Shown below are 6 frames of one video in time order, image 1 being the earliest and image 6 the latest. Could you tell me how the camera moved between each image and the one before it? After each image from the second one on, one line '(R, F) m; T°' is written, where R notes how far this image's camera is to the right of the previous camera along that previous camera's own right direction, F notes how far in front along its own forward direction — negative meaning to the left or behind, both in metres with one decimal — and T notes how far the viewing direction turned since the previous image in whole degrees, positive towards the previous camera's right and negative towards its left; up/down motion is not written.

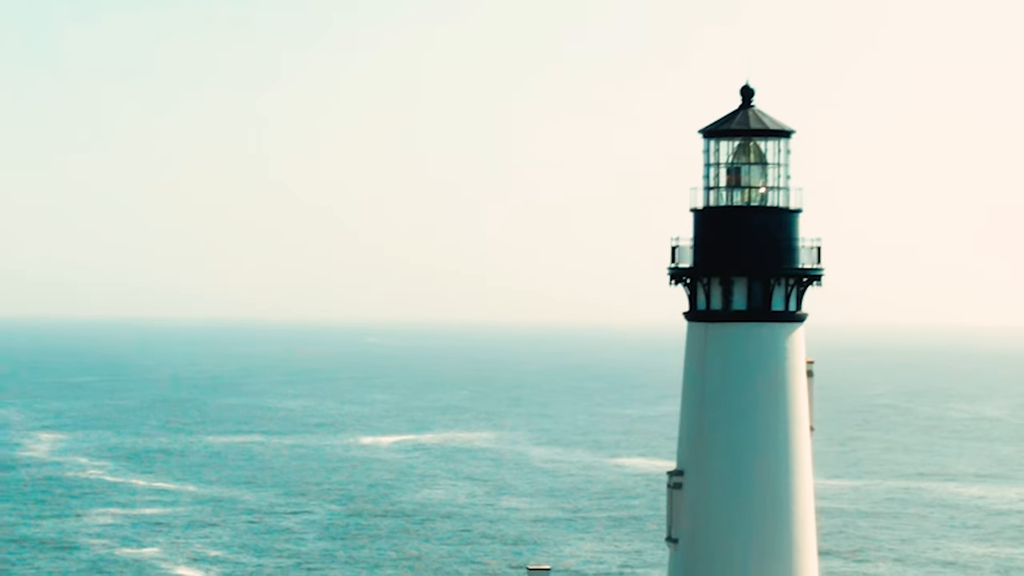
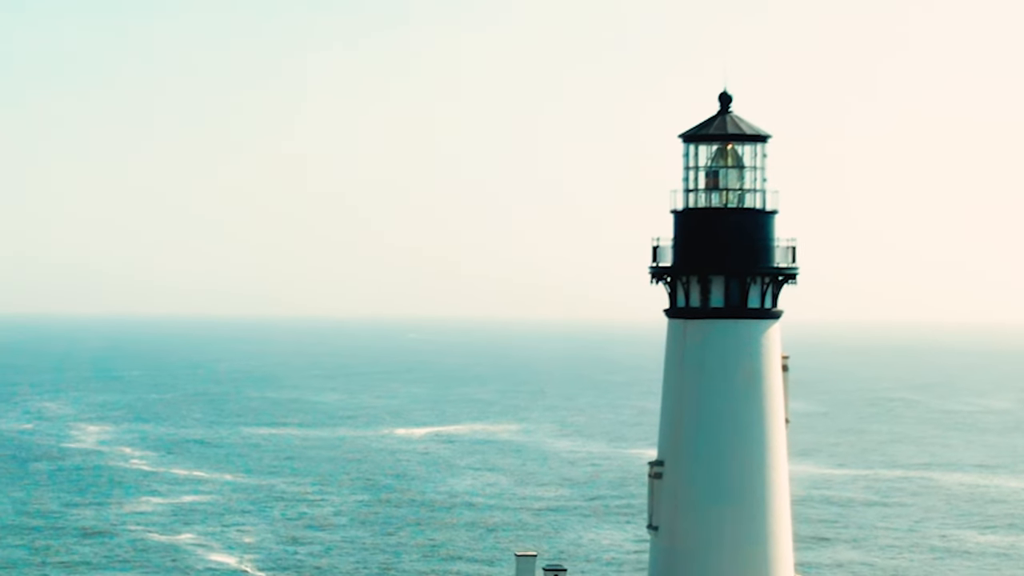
(+2.4, -2.4) m; -3°
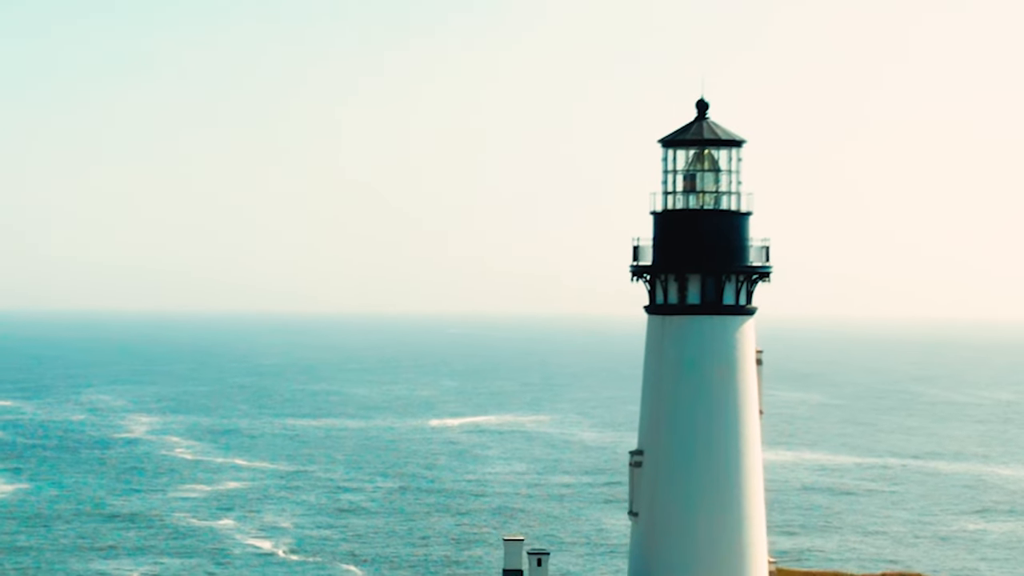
(+0.5, -2.0) m; 0°
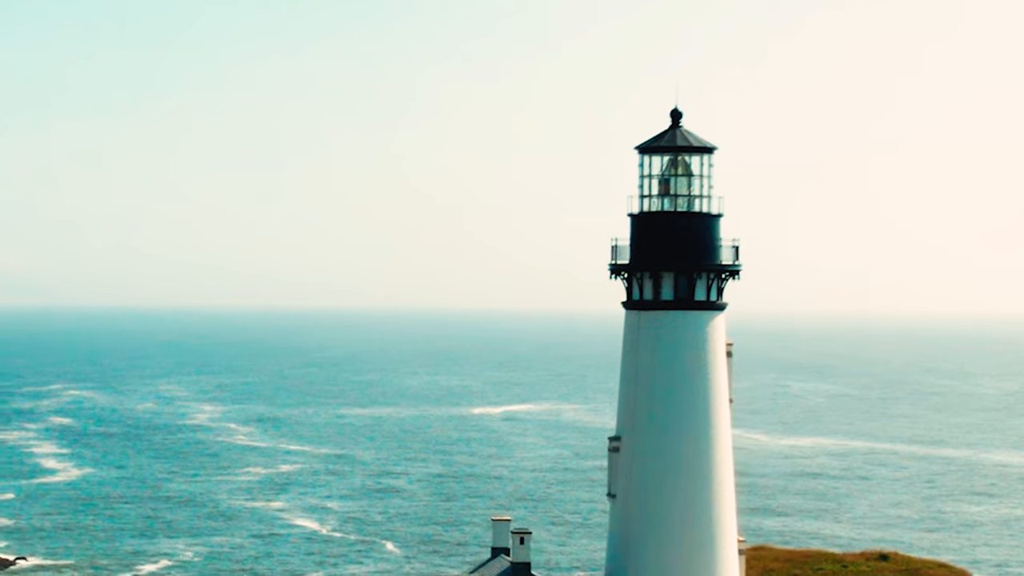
(+0.3, -2.8) m; 0°
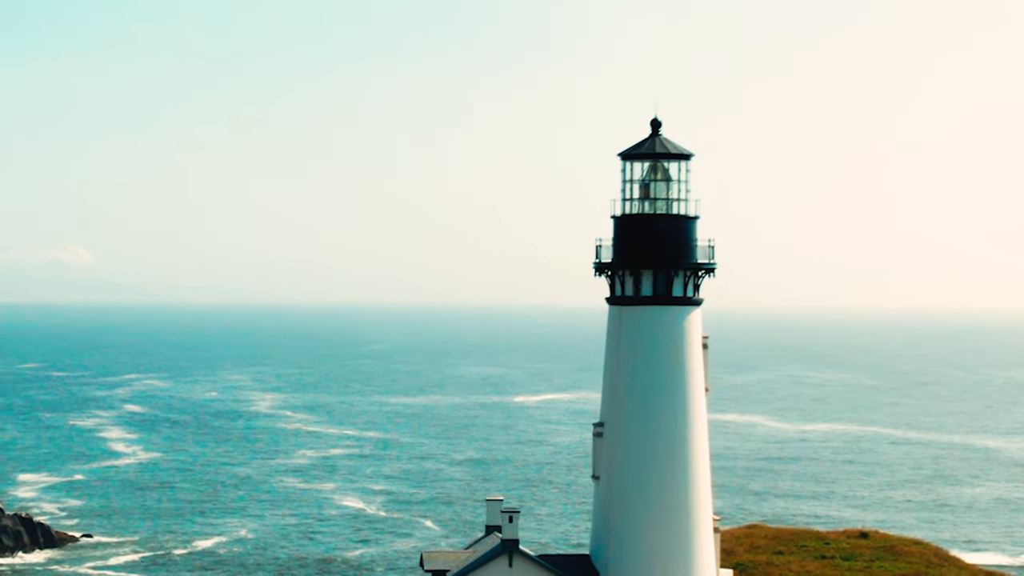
(0.0, -3.3) m; 0°
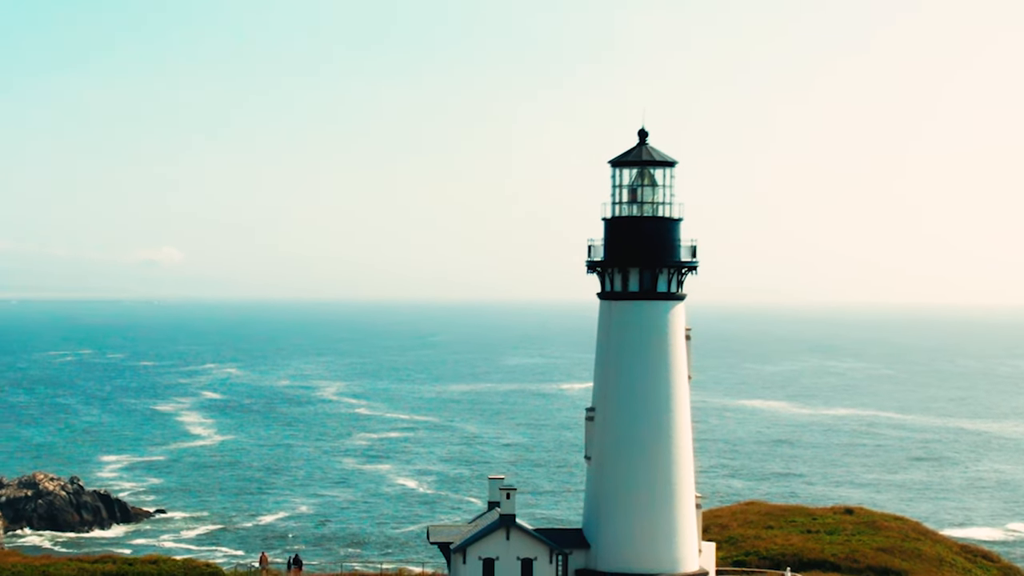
(+0.9, -4.2) m; -1°
